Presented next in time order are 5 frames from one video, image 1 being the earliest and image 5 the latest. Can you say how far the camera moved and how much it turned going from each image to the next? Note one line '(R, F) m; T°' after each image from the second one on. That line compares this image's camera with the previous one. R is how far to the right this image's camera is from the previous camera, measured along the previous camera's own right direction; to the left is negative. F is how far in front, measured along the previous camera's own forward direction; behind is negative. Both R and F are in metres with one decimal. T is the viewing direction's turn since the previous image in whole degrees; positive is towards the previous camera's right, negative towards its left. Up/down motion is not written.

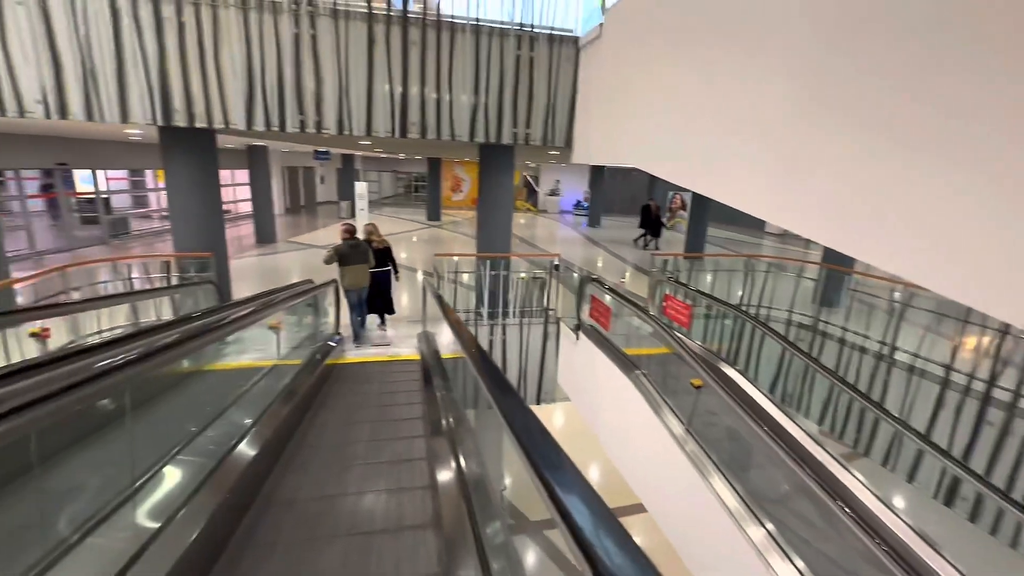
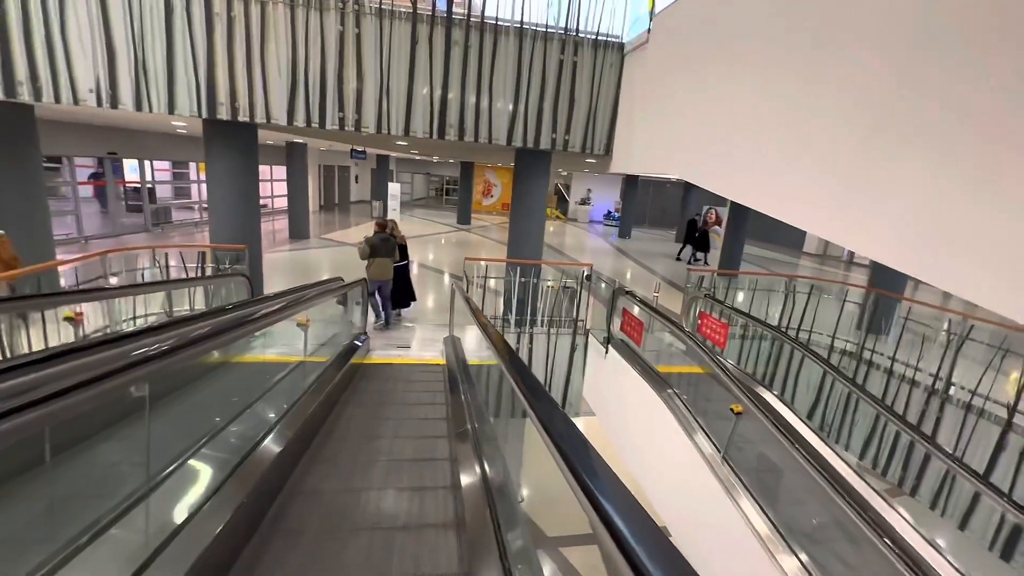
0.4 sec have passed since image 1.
(-0.1, +0.1) m; -3°
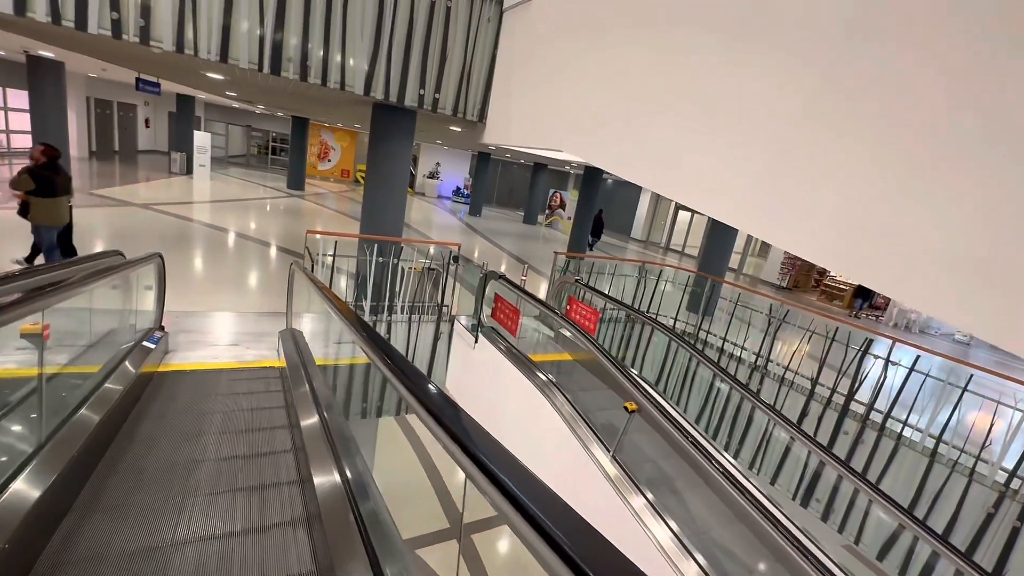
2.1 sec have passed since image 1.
(-0.2, +0.6) m; +19°
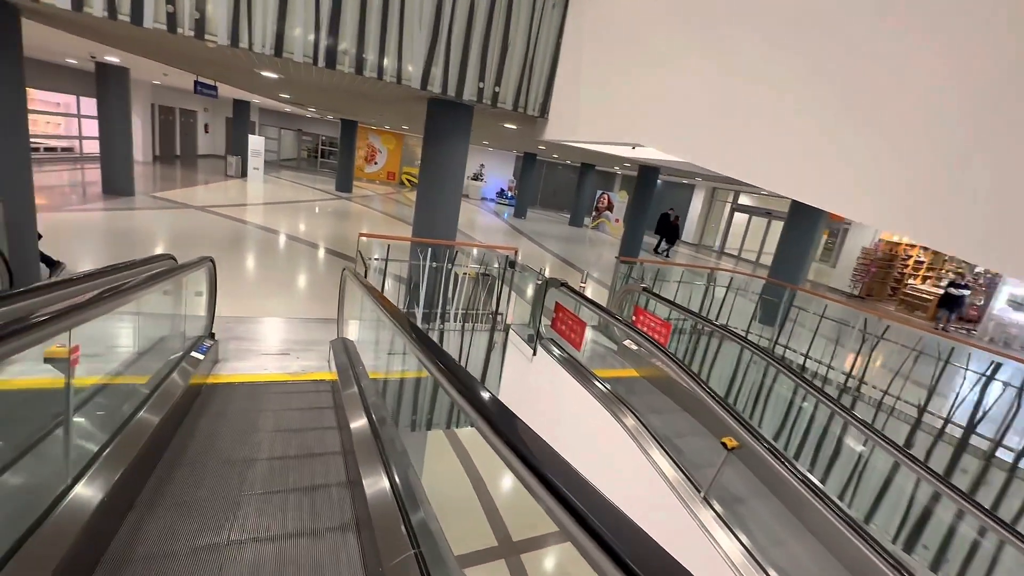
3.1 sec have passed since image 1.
(-0.2, +0.3) m; -5°
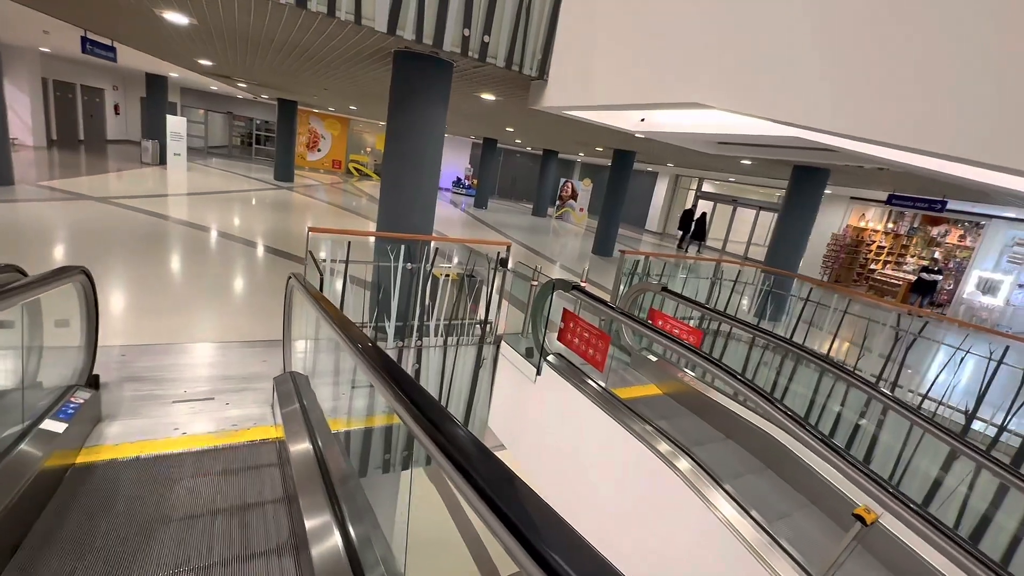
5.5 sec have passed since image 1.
(-0.3, +0.9) m; +6°
